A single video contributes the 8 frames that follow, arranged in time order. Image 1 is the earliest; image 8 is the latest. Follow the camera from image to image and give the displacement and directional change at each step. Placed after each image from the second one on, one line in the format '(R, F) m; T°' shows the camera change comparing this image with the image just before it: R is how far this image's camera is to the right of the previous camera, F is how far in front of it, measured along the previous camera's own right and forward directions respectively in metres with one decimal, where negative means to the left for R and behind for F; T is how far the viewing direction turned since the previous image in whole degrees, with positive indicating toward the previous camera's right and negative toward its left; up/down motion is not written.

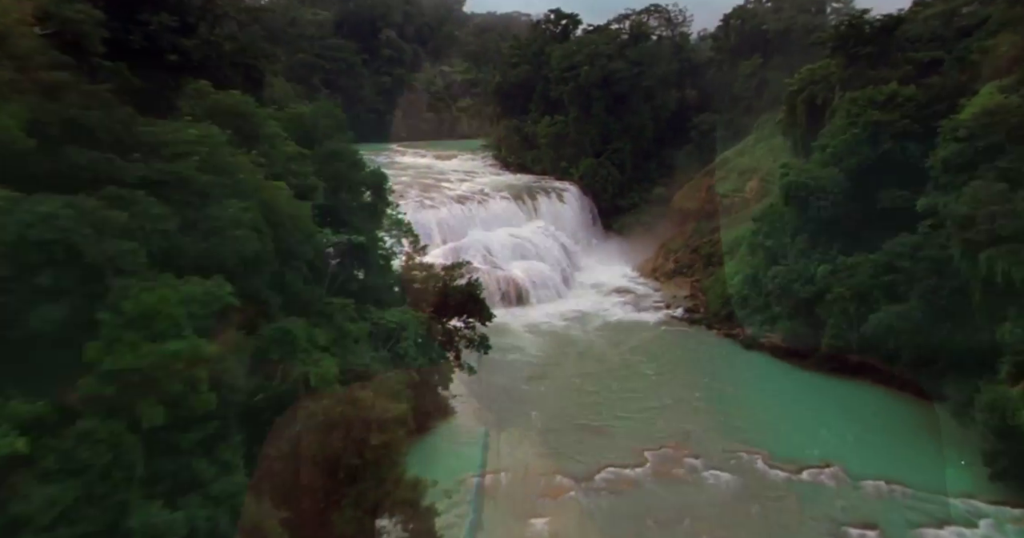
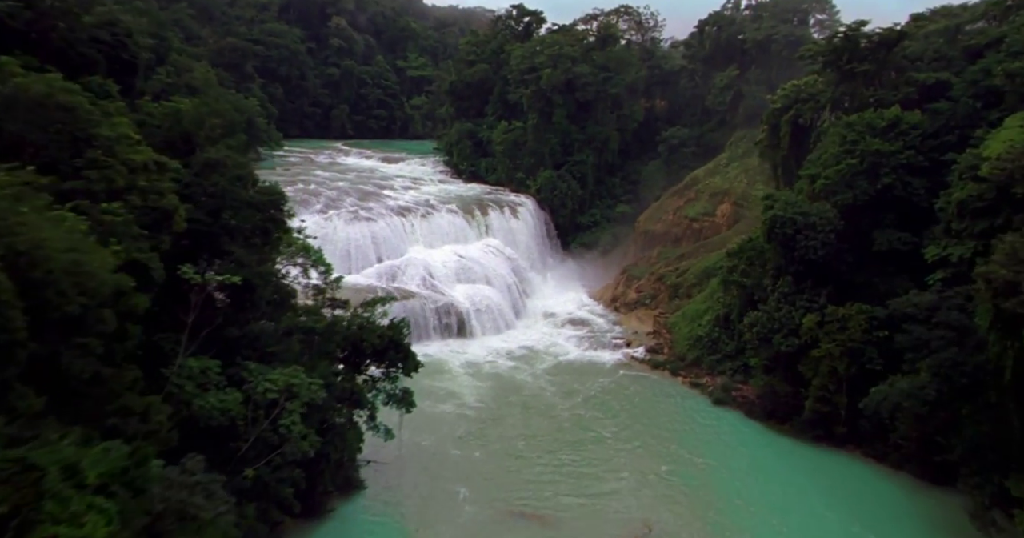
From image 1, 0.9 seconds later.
(+0.5, +2.8) m; +3°
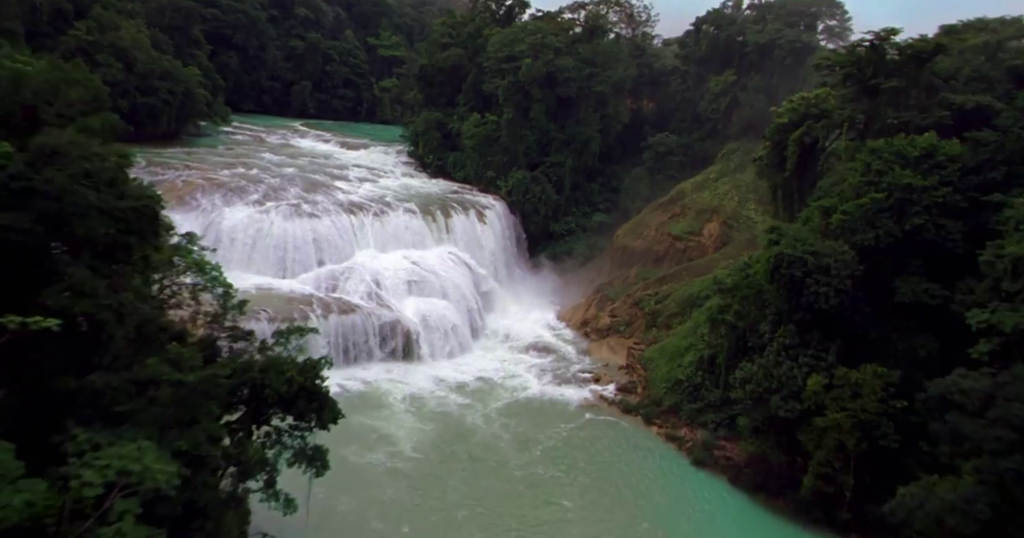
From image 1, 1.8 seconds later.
(+0.3, +2.6) m; +2°
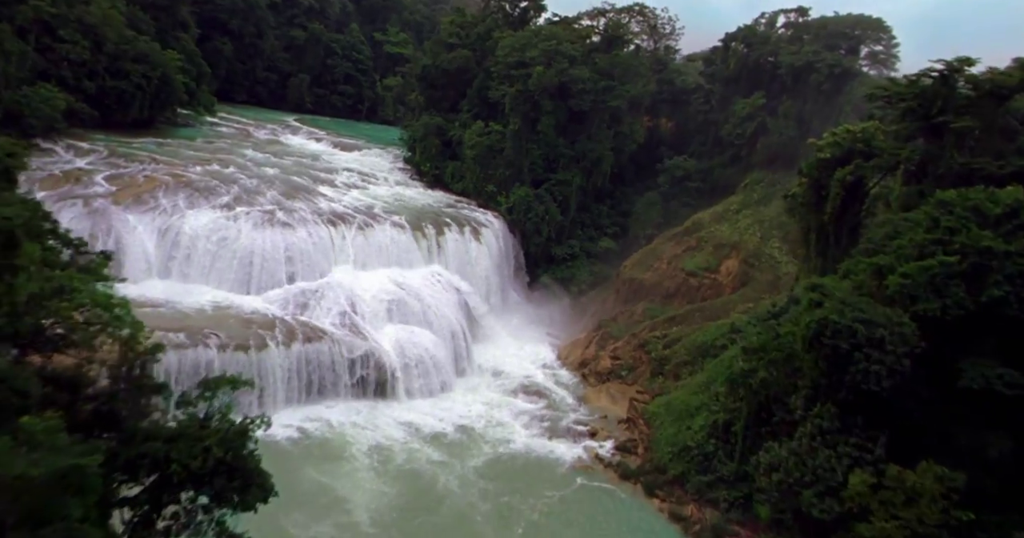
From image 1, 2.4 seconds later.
(+0.1, +2.1) m; 0°
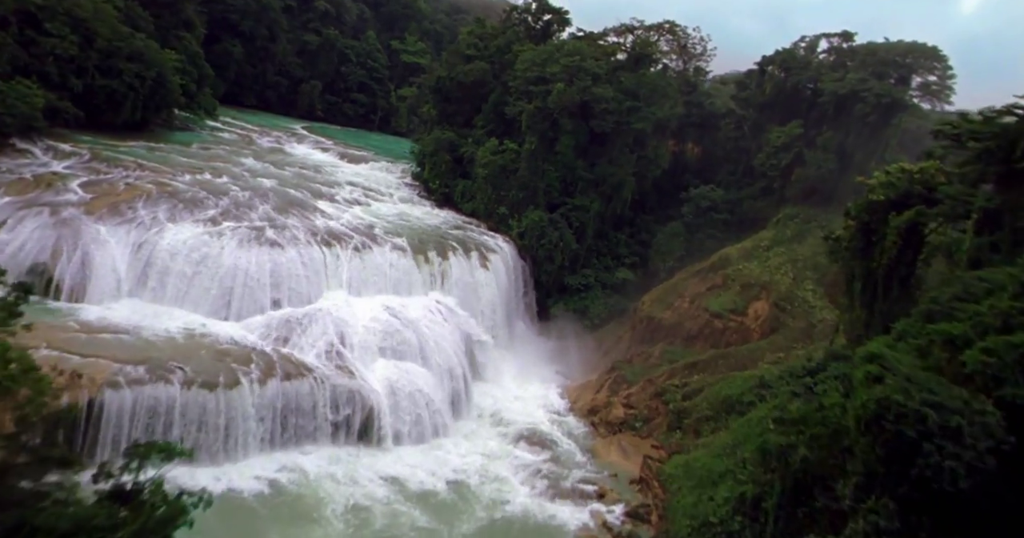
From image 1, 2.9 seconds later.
(+0.1, +1.6) m; -1°
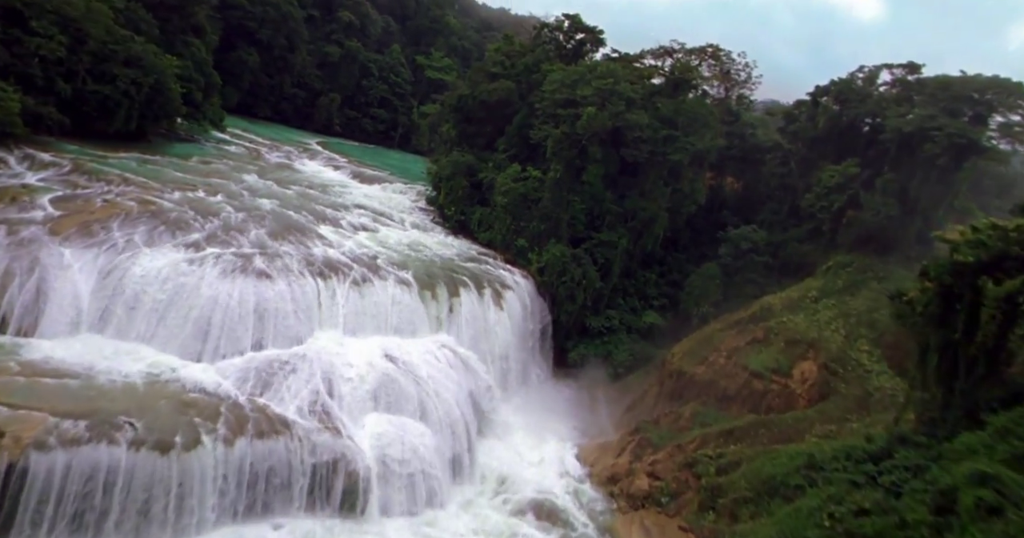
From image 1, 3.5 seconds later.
(+0.1, +1.9) m; -2°
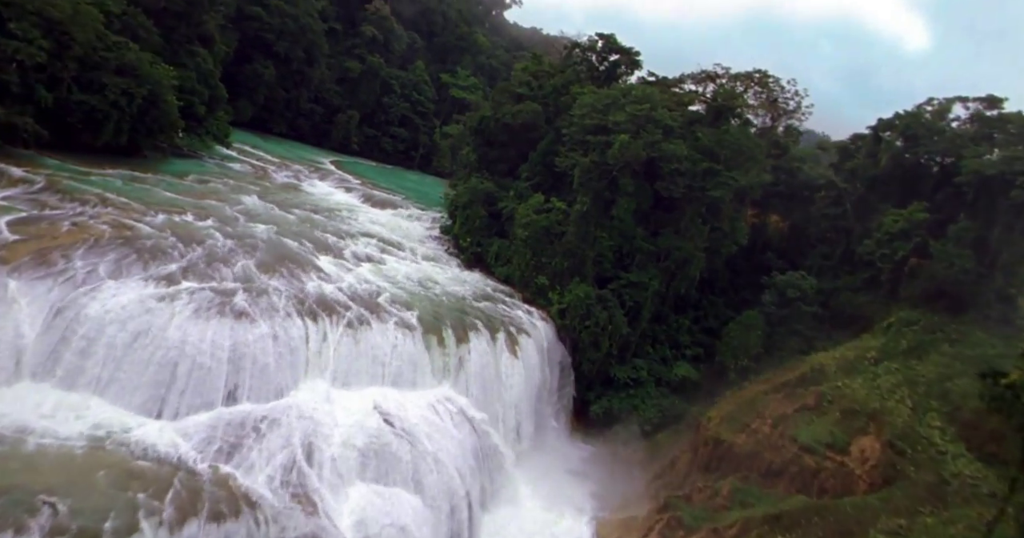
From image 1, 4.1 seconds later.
(+0.1, +1.9) m; -2°
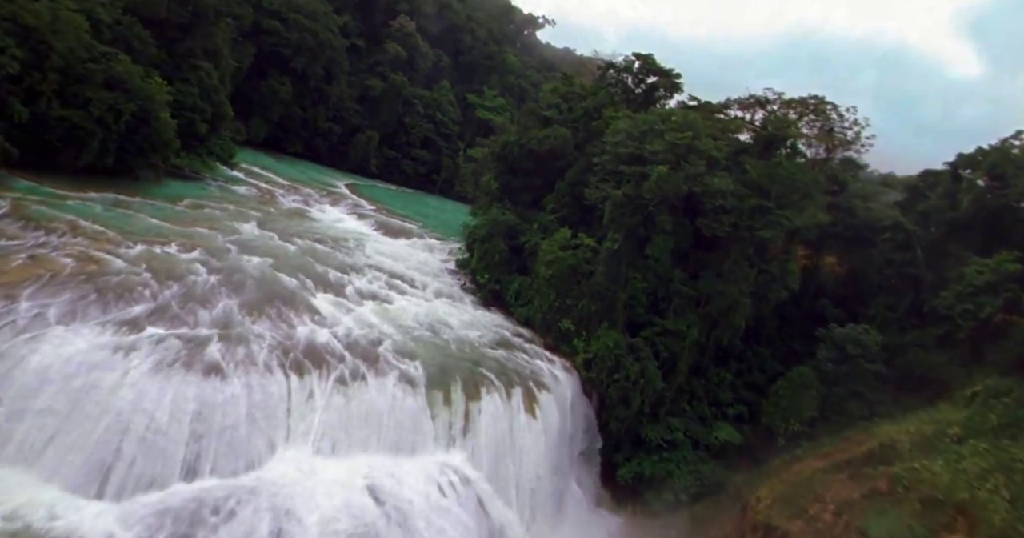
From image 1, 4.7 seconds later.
(+0.1, +2.0) m; -2°
